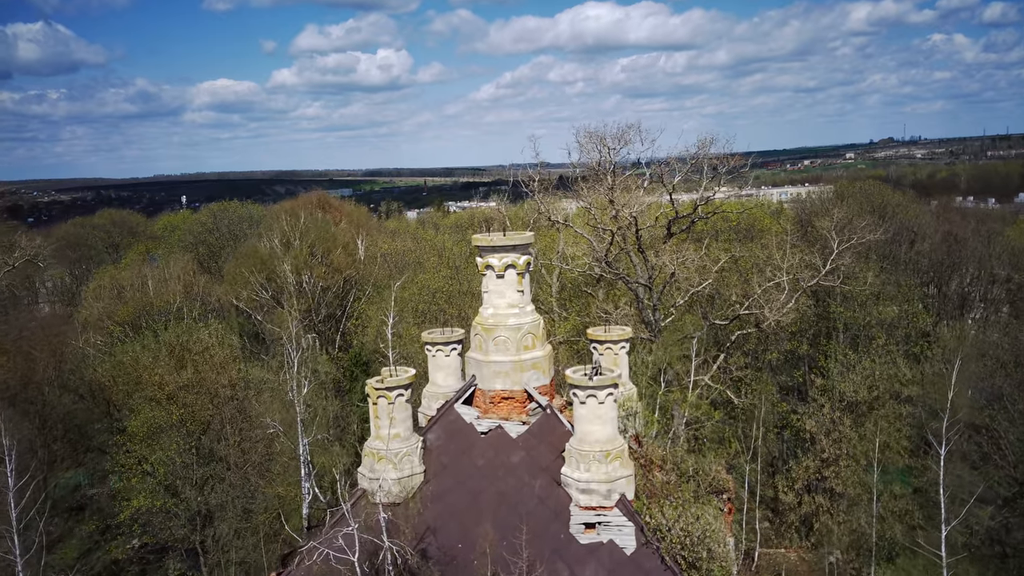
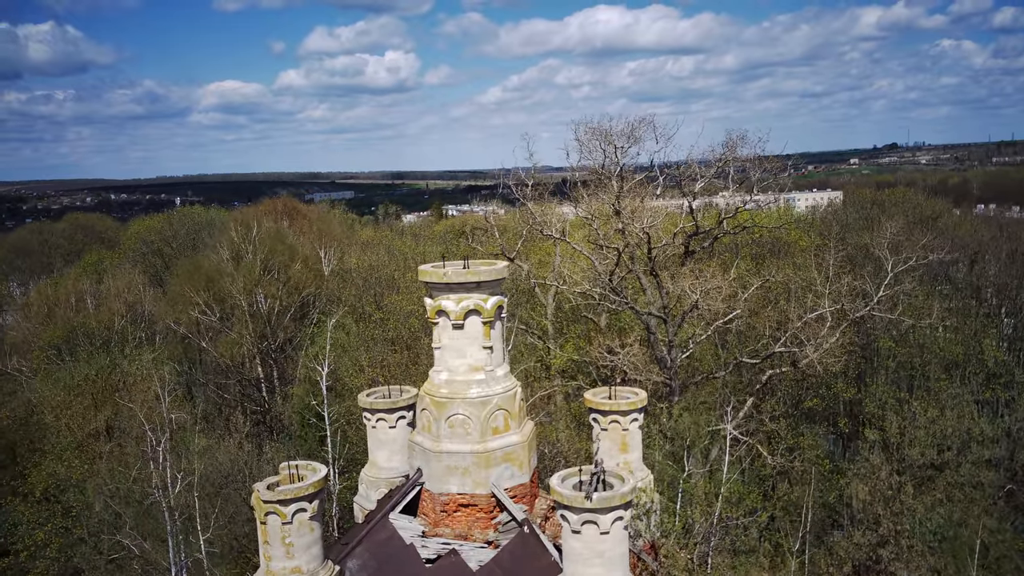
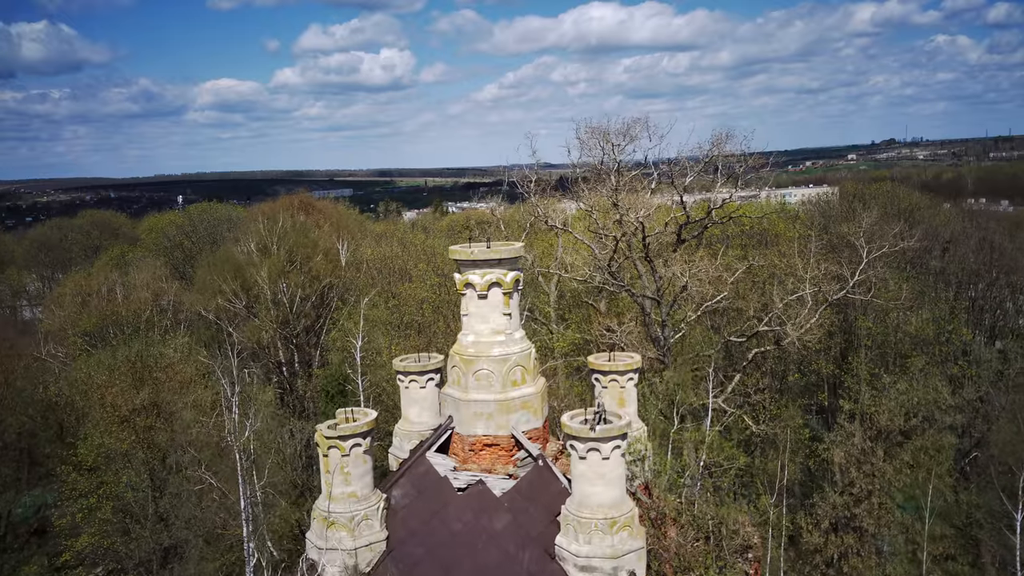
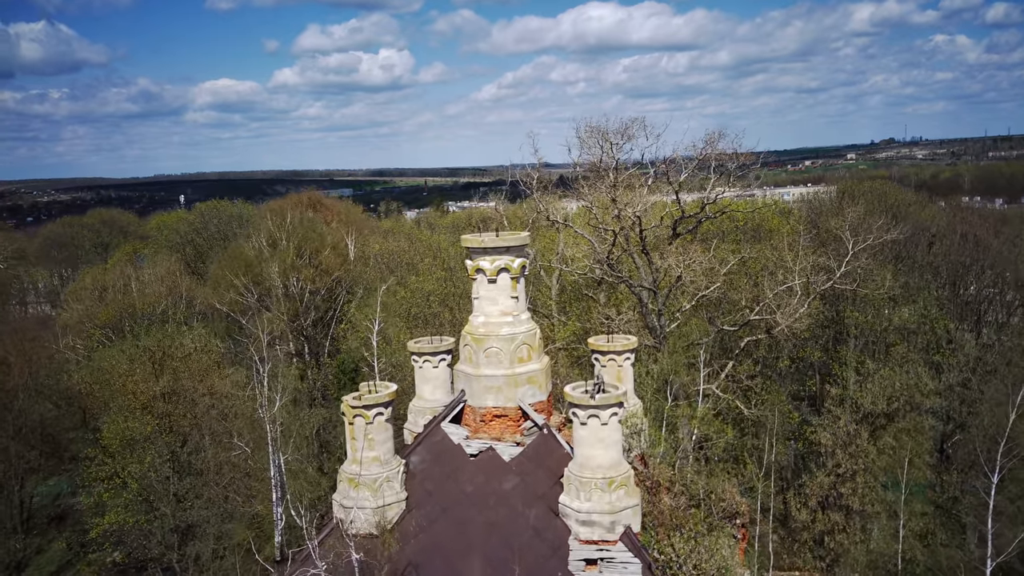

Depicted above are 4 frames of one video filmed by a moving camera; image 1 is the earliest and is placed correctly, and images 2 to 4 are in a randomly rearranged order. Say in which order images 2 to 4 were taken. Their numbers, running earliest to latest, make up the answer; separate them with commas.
4, 3, 2
